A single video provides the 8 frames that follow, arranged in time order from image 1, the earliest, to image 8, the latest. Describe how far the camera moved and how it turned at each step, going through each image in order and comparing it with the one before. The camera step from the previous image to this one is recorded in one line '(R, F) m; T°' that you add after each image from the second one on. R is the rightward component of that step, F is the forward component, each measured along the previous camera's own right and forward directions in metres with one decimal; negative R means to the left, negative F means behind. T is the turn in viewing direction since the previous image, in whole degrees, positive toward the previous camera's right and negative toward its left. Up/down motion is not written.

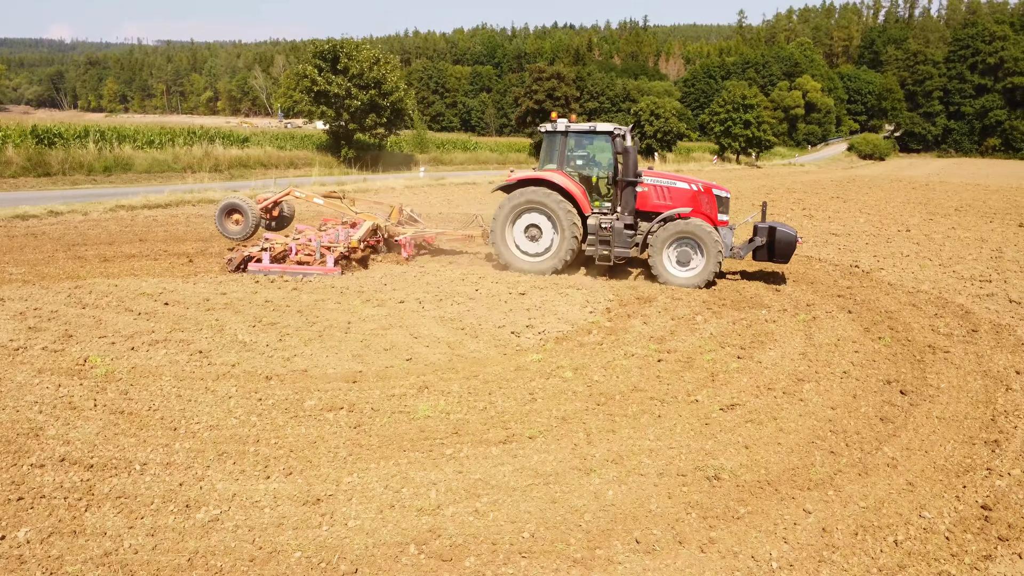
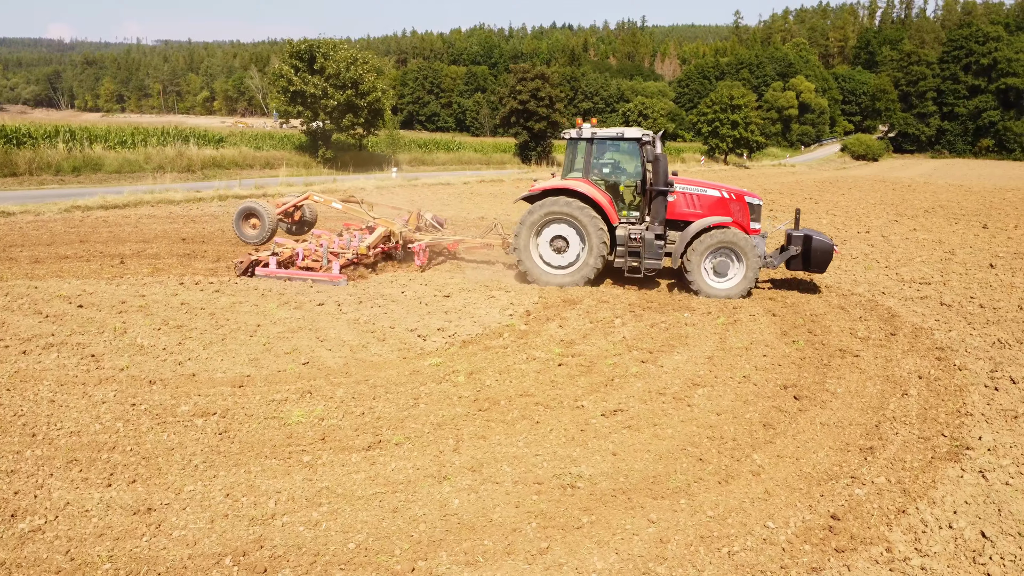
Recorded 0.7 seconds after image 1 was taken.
(+0.8, +0.1) m; 0°
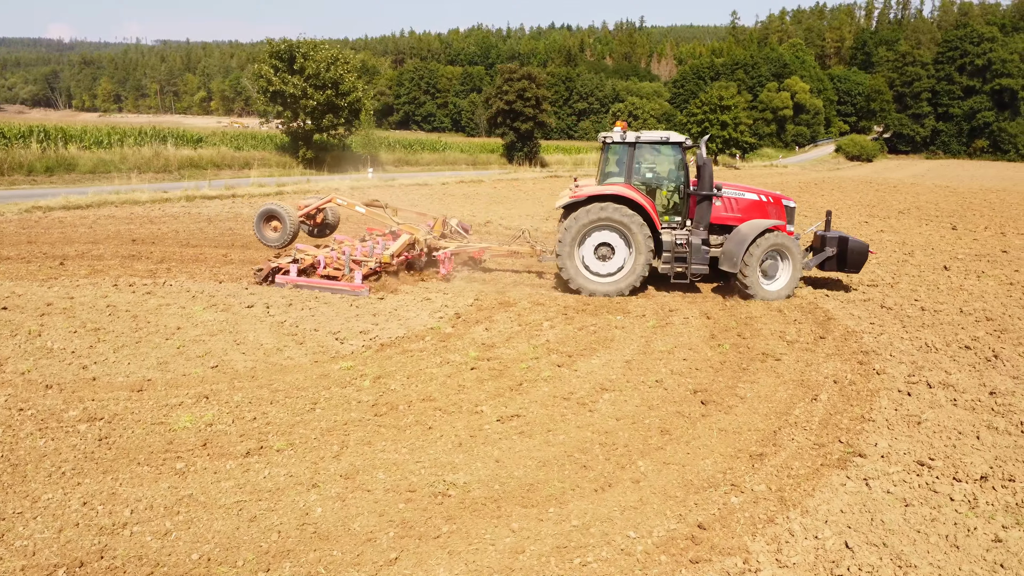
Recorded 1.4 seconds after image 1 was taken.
(+0.7, +0.1) m; 0°
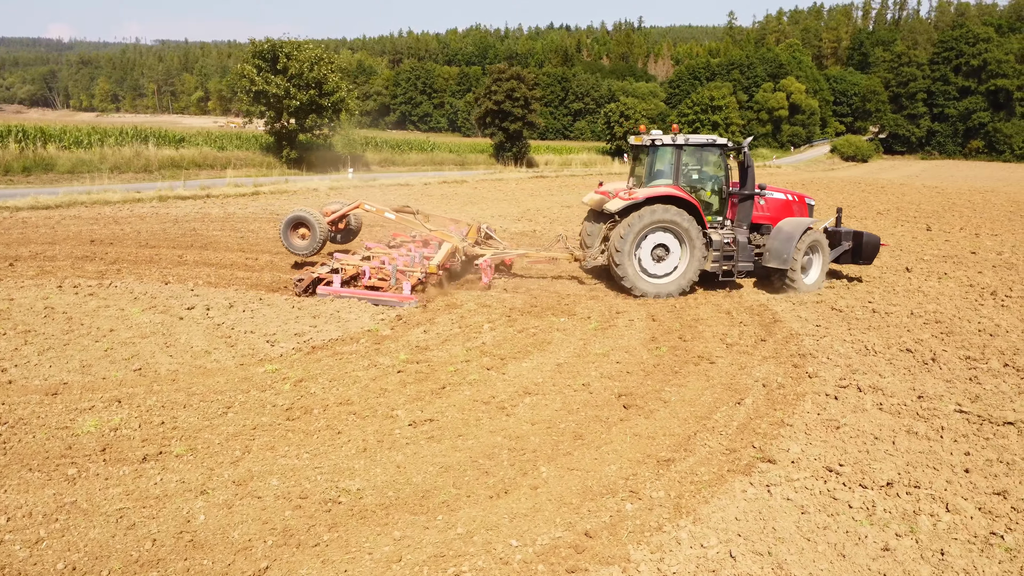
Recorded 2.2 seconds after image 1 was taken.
(+0.6, +0.1) m; 0°
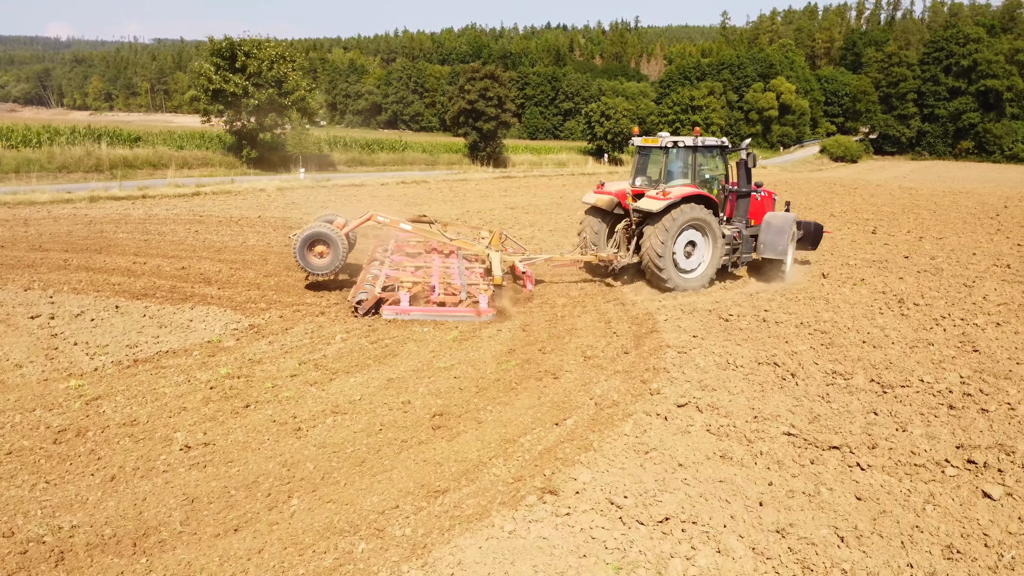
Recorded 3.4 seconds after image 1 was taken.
(+1.4, +0.4) m; 0°
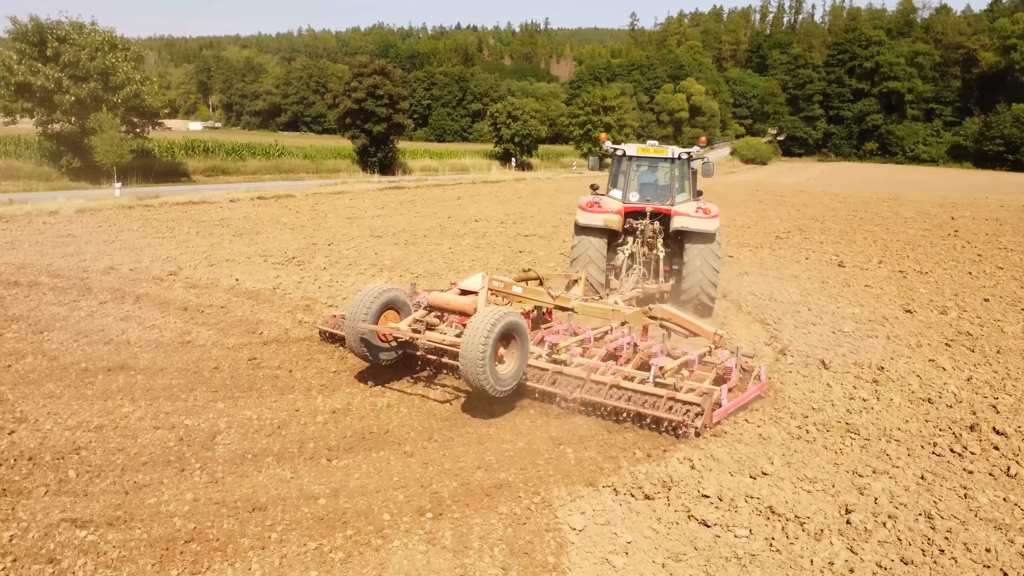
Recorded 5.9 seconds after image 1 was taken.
(+0.9, +4.5) m; +6°
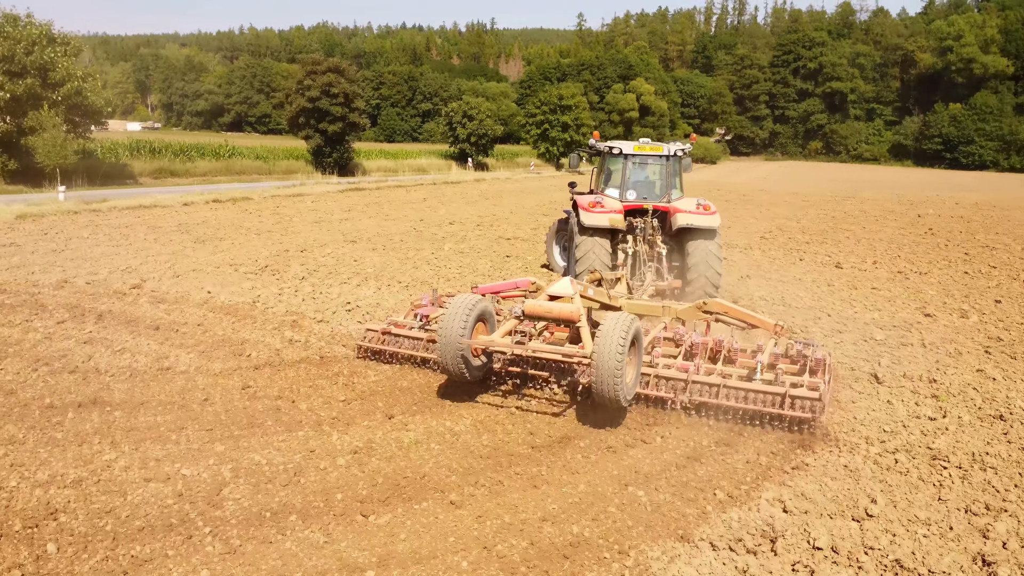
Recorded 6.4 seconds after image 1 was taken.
(-0.6, +0.8) m; +4°
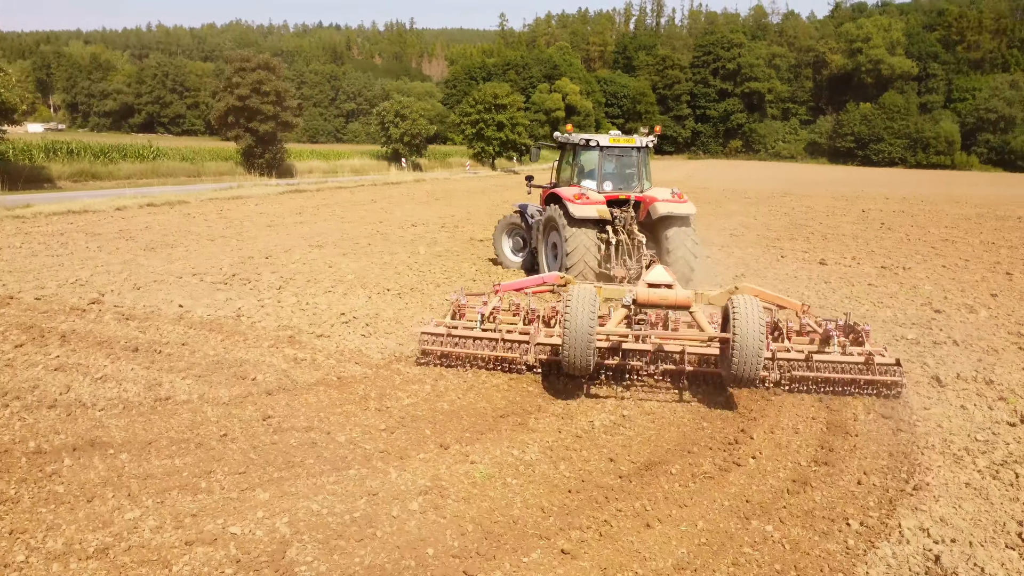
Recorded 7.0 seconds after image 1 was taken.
(-0.9, +0.7) m; +6°
